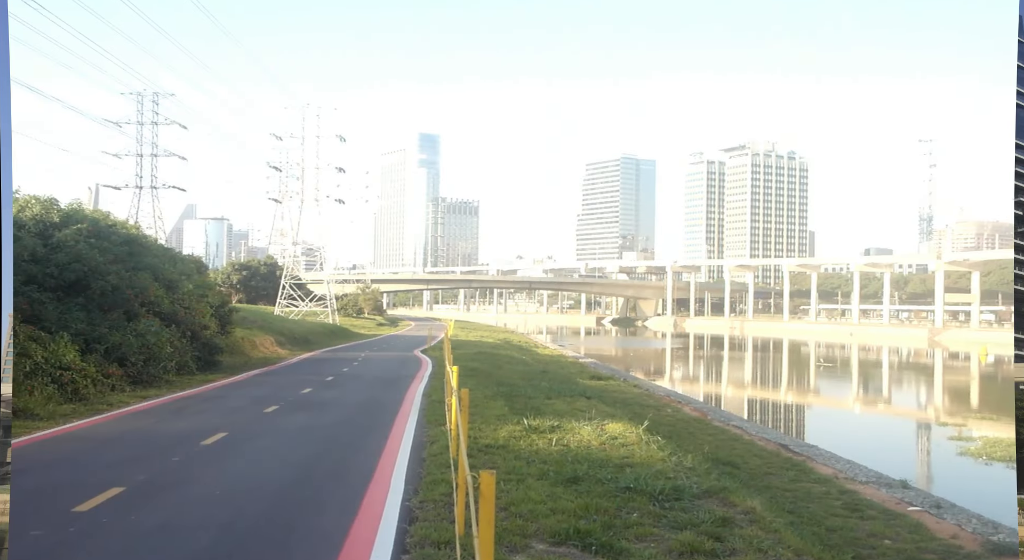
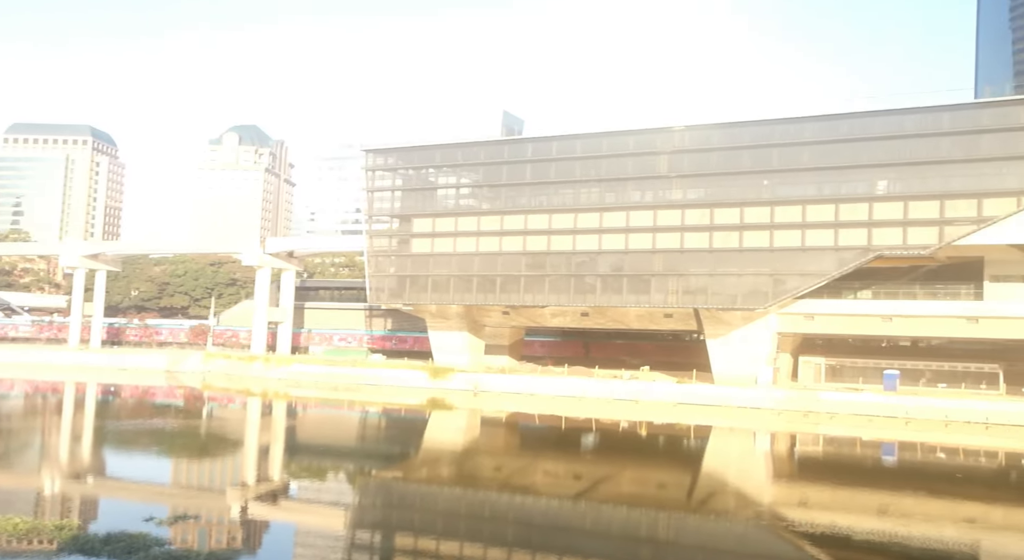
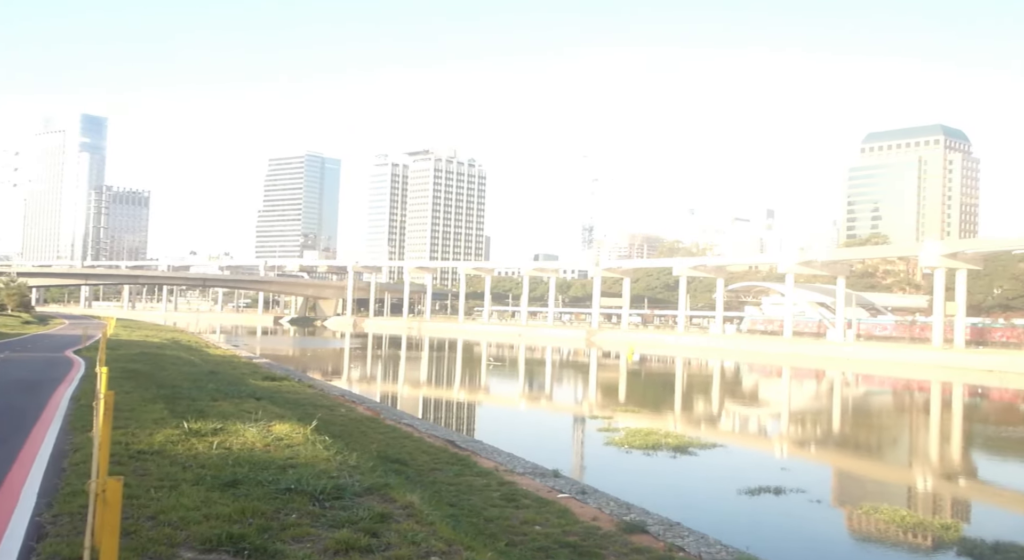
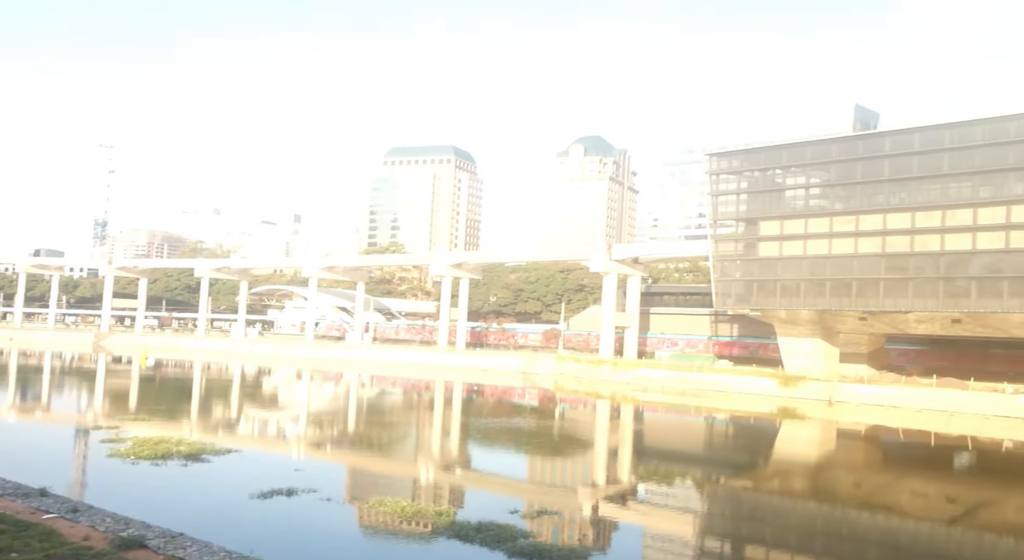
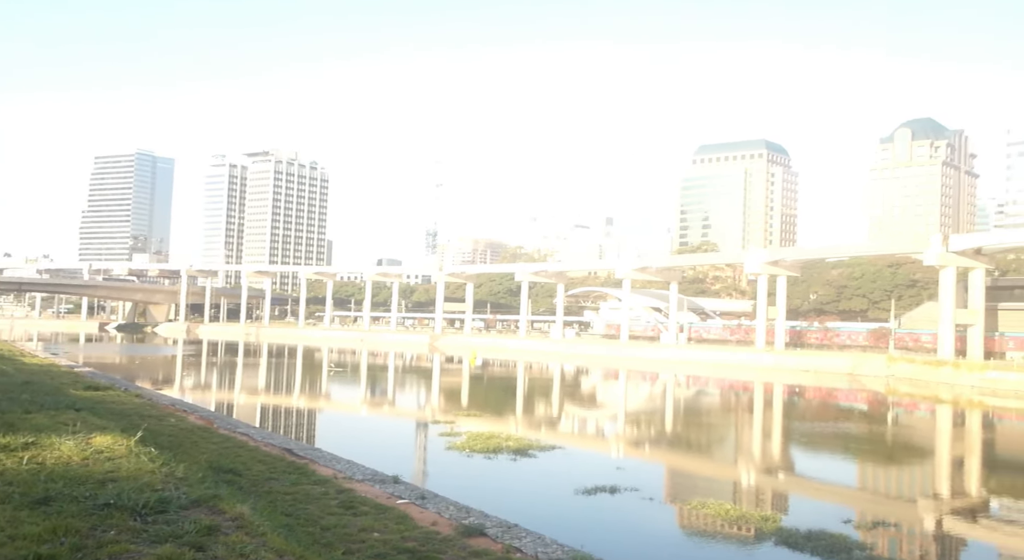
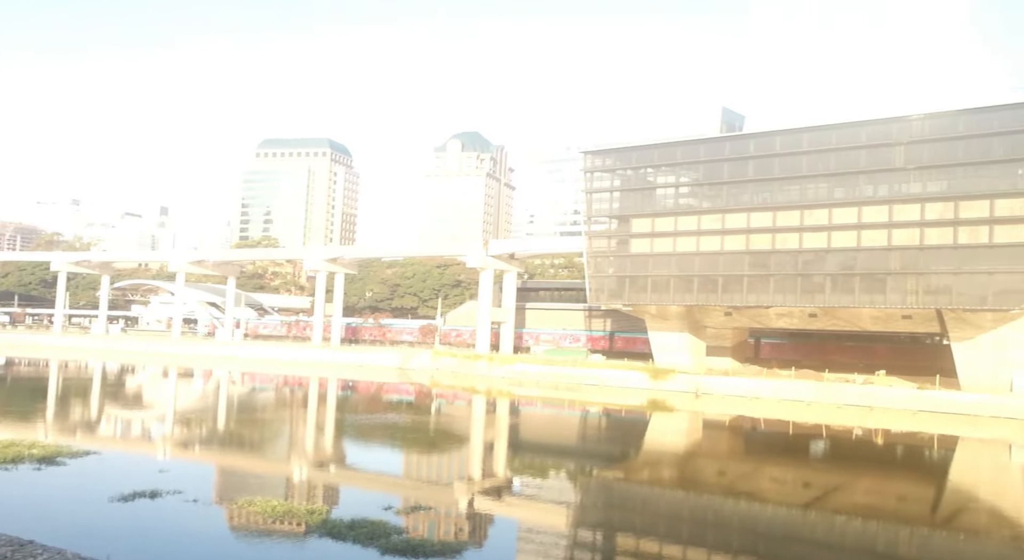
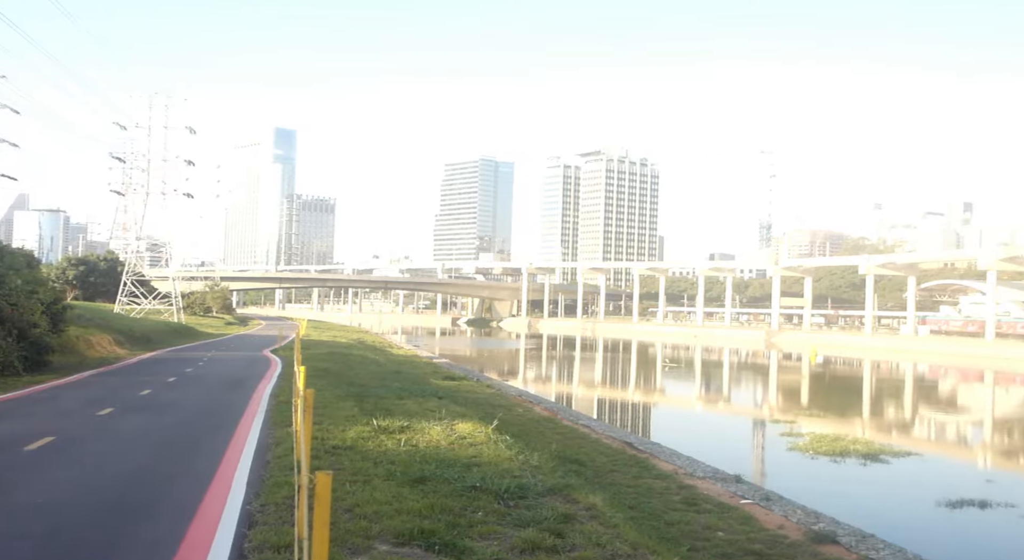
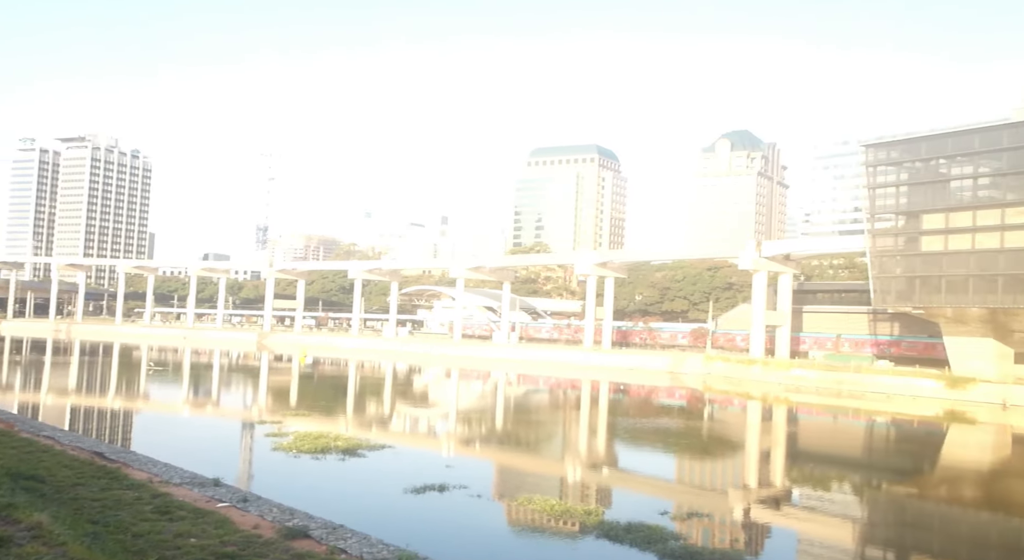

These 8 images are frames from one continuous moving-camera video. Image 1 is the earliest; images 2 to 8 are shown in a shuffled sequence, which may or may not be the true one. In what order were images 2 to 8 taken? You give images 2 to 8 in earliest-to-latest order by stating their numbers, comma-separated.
7, 3, 5, 8, 4, 6, 2
